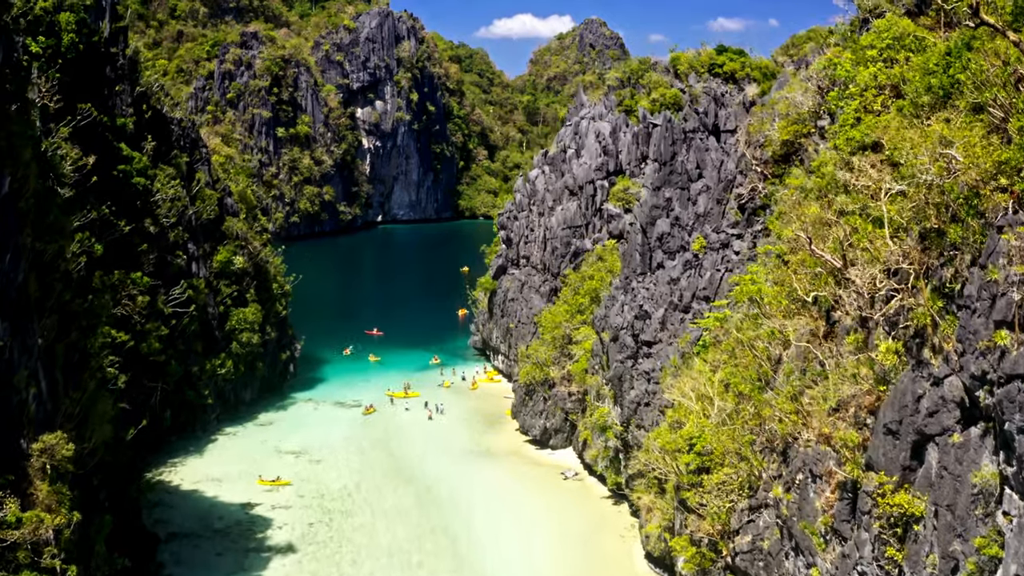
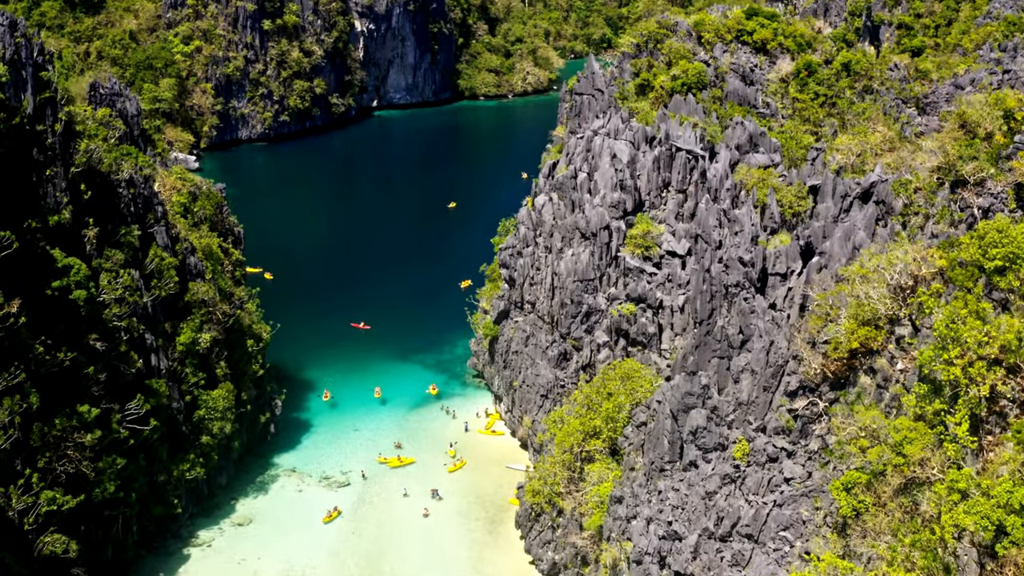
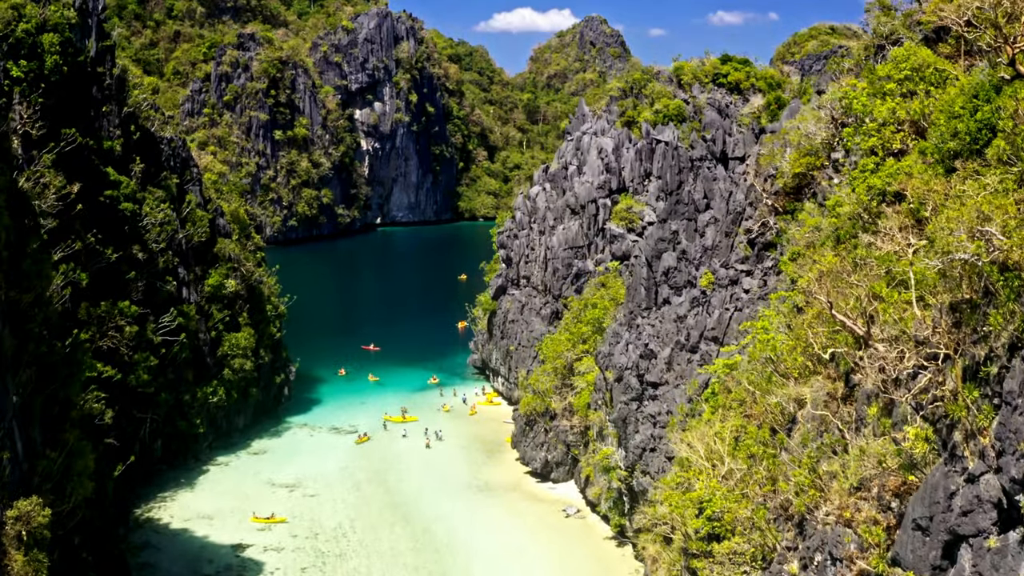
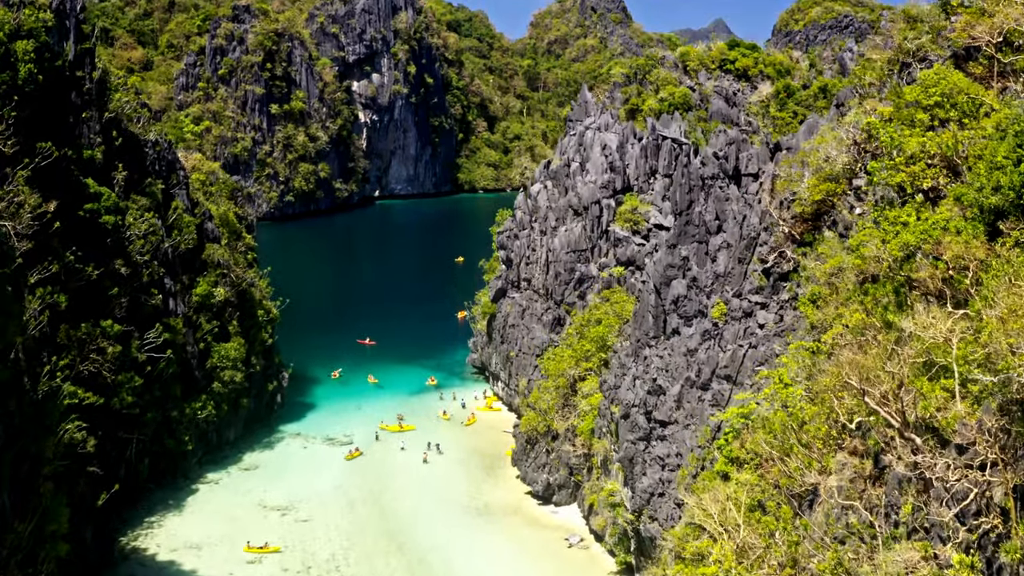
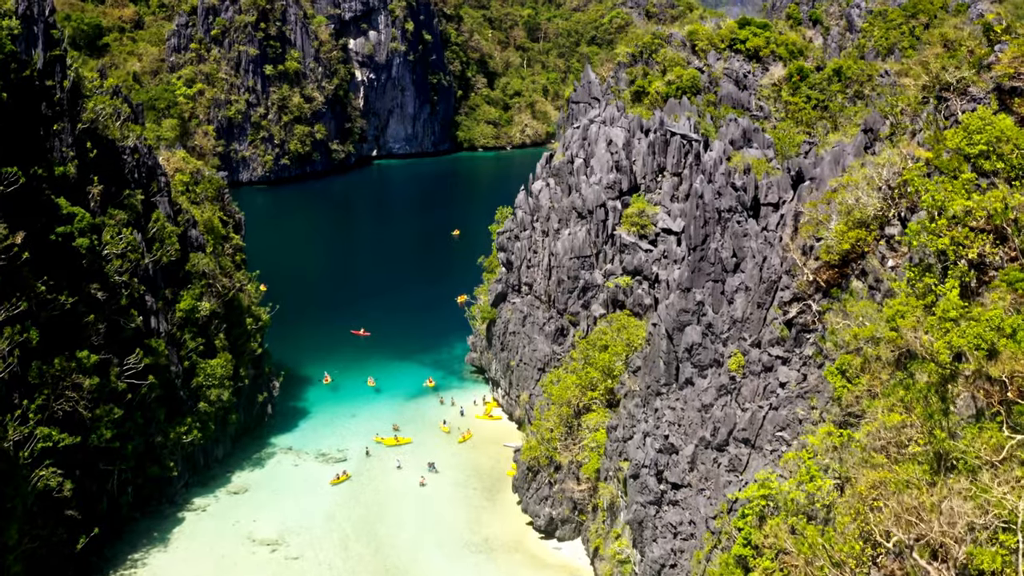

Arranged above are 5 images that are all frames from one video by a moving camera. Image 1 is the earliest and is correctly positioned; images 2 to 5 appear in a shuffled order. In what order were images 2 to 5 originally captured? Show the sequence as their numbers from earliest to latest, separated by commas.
3, 4, 5, 2
